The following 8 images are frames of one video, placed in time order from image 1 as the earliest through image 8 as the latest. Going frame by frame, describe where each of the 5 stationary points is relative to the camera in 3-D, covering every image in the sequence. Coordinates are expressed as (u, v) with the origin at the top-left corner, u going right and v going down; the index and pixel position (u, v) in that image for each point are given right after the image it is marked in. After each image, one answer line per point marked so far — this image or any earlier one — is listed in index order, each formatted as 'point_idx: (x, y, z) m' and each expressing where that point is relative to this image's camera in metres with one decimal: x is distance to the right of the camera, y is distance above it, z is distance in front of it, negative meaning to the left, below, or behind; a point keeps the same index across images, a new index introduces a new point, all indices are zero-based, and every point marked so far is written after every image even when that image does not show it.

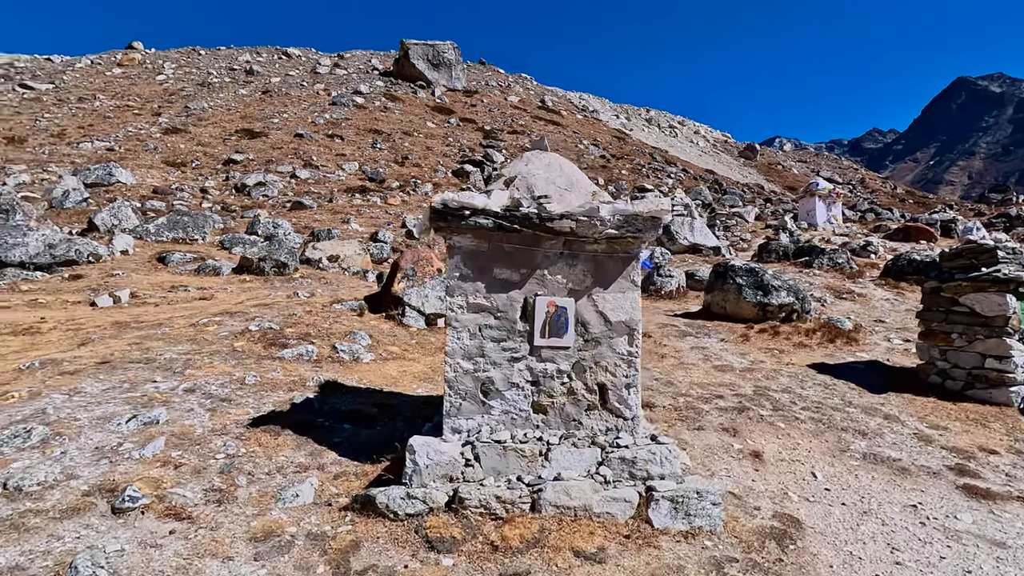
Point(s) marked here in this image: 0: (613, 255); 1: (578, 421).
0: (+1.1, +0.3, +5.7) m
1: (+0.7, -1.4, +5.6) m
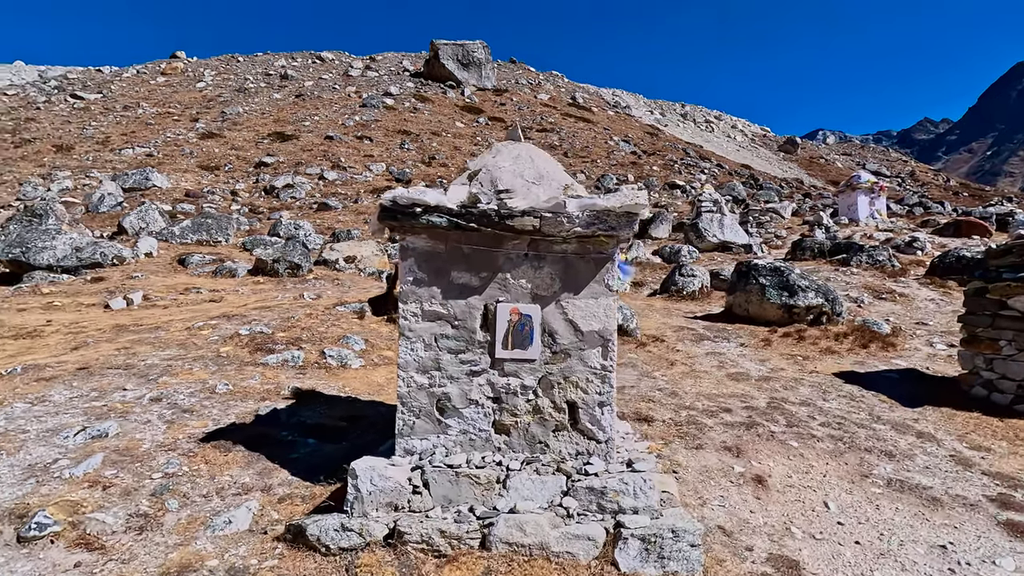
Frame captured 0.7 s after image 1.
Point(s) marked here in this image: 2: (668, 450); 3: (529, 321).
0: (+0.7, +0.3, +5.0) m
1: (+0.3, -1.4, +5.0) m
2: (+1.9, -2.0, +6.6) m
3: (+0.2, -0.3, +5.0) m
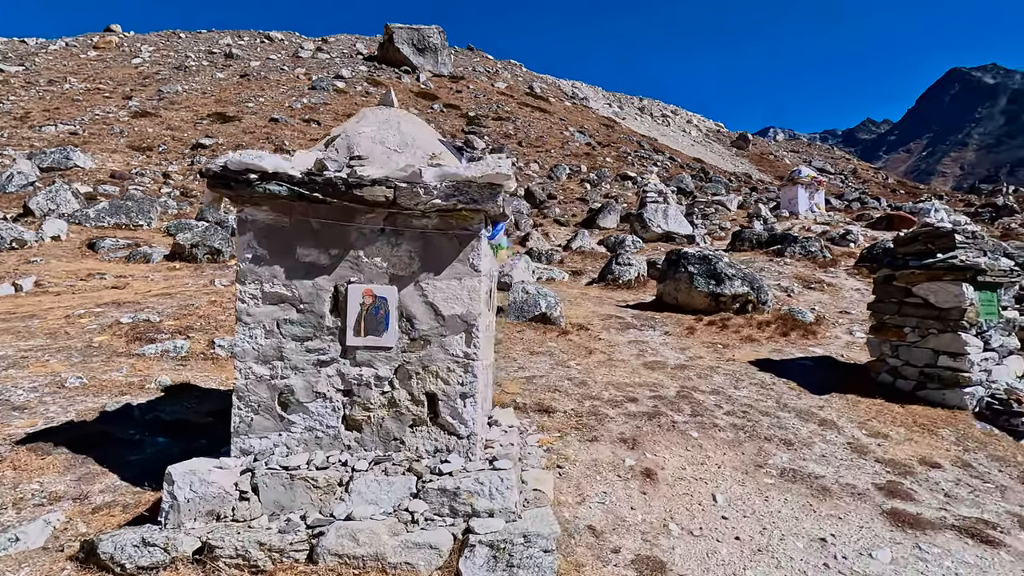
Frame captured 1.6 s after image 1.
0: (-0.6, +0.5, +4.5) m
1: (-0.9, -1.3, +4.5) m
2: (+0.6, -1.8, +6.3) m
3: (-1.1, -0.1, +4.5) m
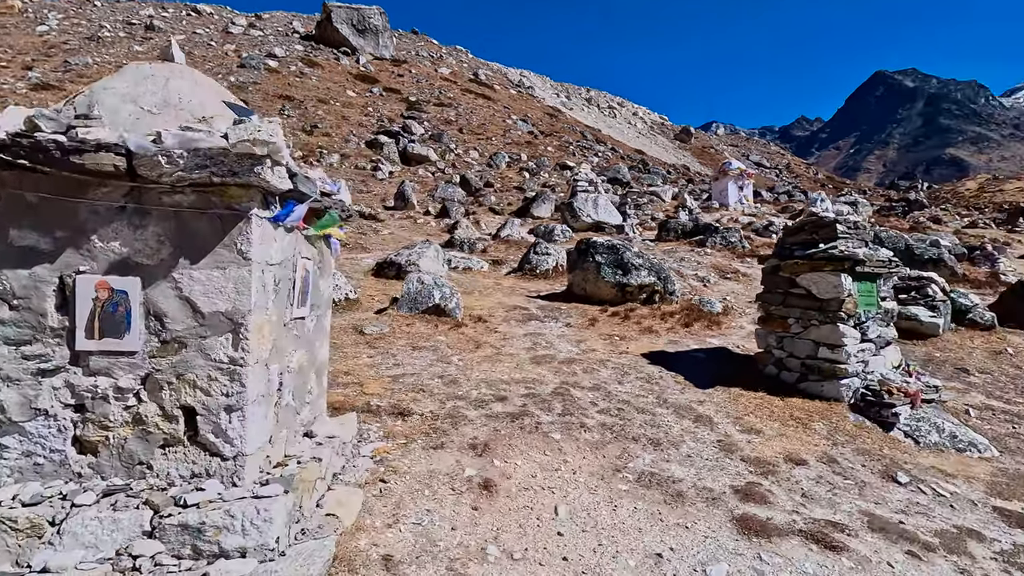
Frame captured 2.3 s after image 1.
0: (-2.1, +0.5, +3.7) m
1: (-2.5, -1.2, +3.7) m
2: (-1.2, -1.7, +5.6) m
3: (-2.6, -0.1, +3.6) m
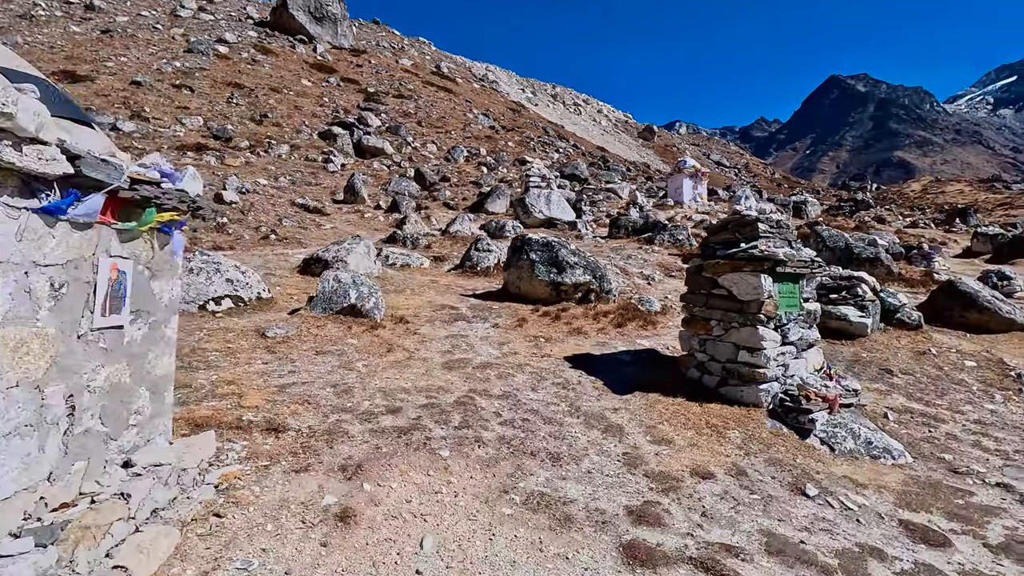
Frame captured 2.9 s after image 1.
0: (-3.2, +0.5, +3.0) m
1: (-3.6, -1.2, +2.9) m
2: (-2.4, -1.7, +4.9) m
3: (-3.7, -0.1, +2.9) m
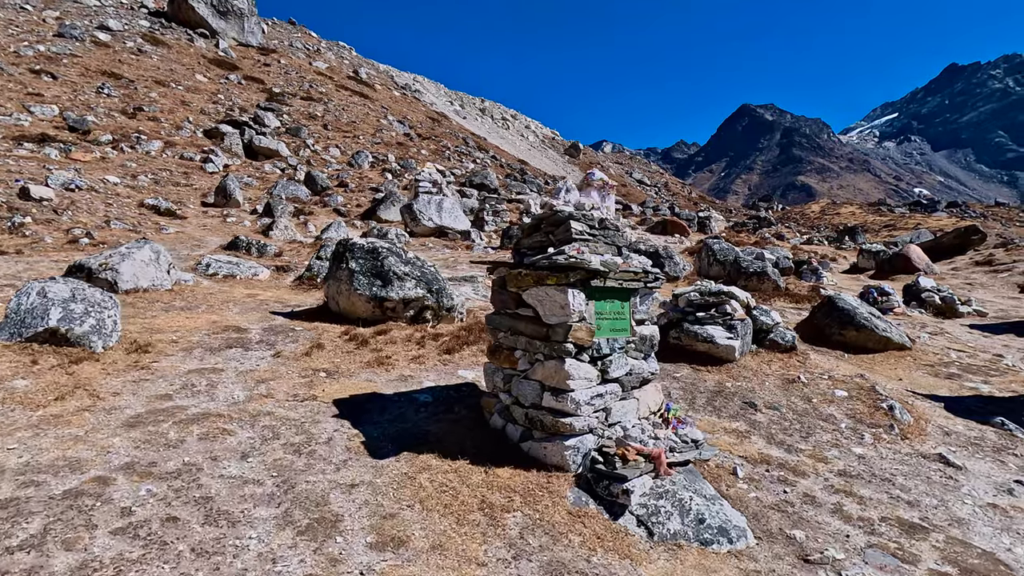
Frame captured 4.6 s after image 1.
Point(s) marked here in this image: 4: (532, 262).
0: (-5.6, +0.4, +0.1) m
1: (-5.9, -1.3, -0.1) m
2: (-5.0, -1.9, +2.1) m
3: (-6.1, -0.2, -0.1) m
4: (+0.2, +0.3, +6.1) m
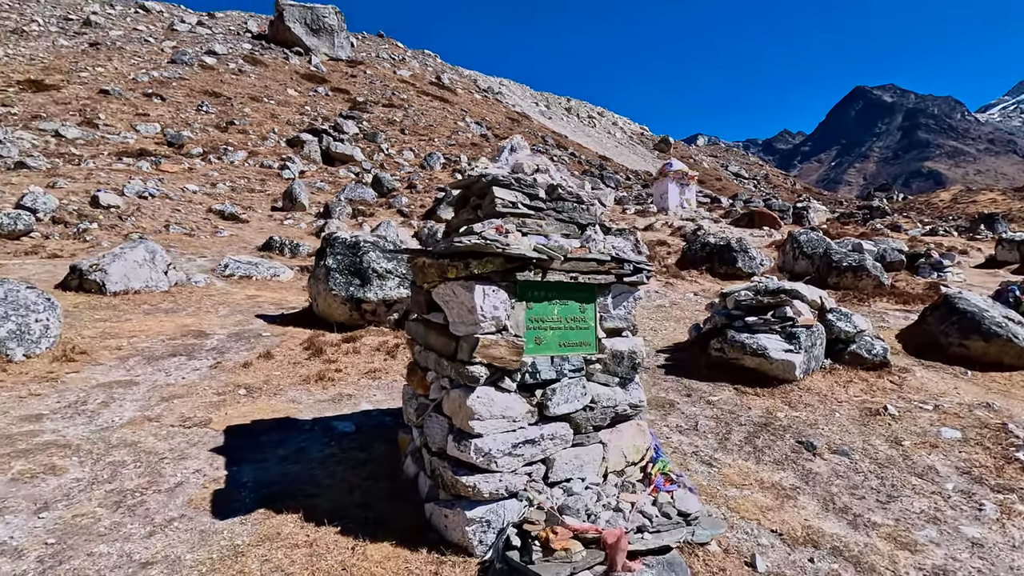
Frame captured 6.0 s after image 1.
0: (-7.3, +0.4, -0.7) m
1: (-7.7, -1.3, -0.8) m
2: (-6.4, -1.9, +1.2) m
3: (-7.8, -0.2, -0.8) m
4: (-0.6, +0.3, +4.3) m
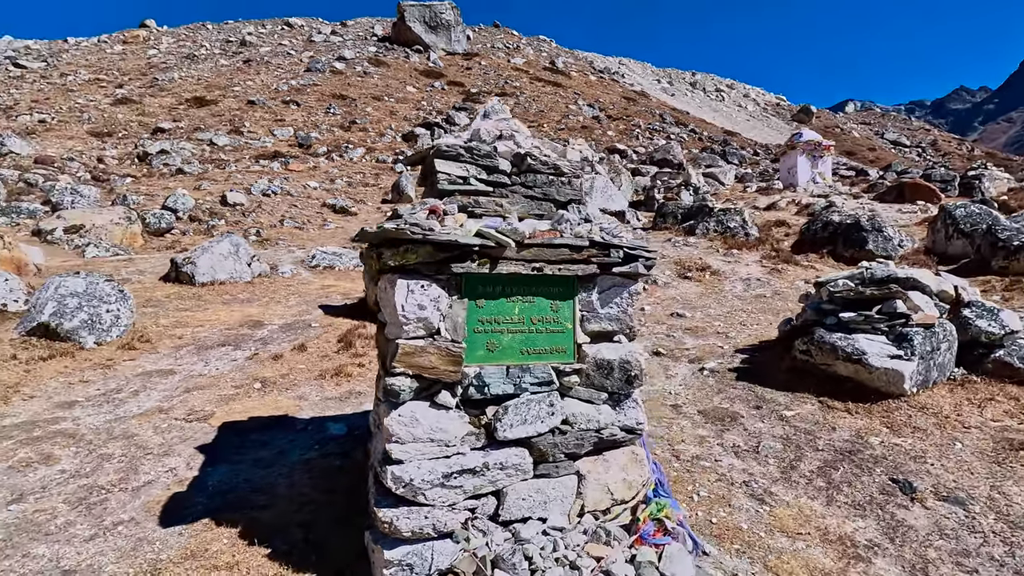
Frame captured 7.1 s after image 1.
0: (-8.6, +0.3, +0.3) m
1: (-9.0, -1.4, +0.4) m
2: (-7.3, -1.9, +2.0) m
3: (-9.1, -0.3, +0.3) m
4: (-0.9, +0.4, +3.7) m
